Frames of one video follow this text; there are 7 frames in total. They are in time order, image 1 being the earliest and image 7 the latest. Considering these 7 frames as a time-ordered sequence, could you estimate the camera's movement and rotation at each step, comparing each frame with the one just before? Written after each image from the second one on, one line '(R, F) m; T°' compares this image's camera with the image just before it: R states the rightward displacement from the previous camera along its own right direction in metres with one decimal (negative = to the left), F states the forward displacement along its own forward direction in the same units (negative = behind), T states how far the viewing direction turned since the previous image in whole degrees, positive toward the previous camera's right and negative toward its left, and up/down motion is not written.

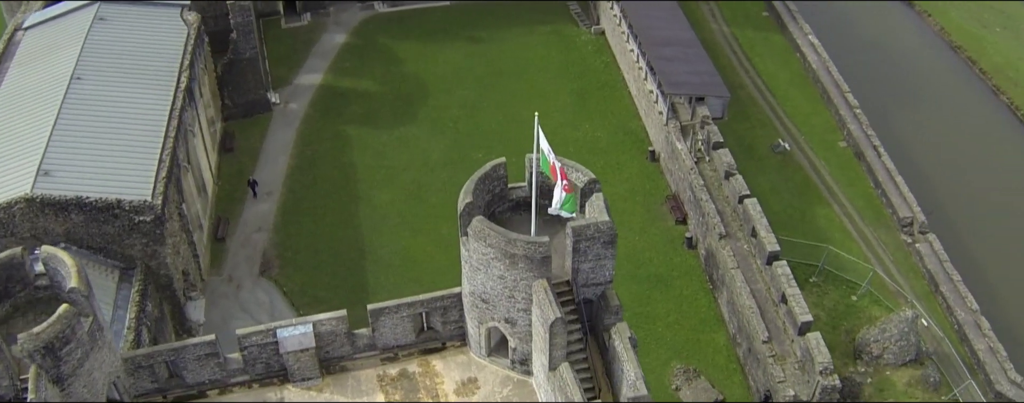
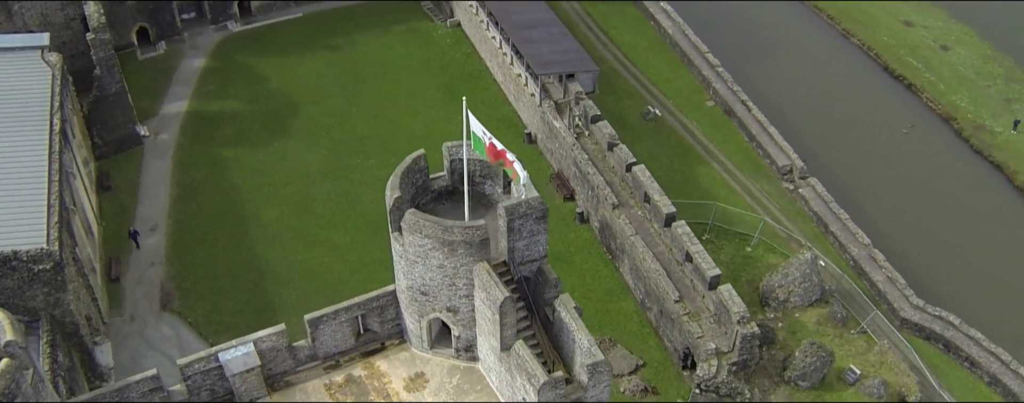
(-2.3, +0.1) m; +7°
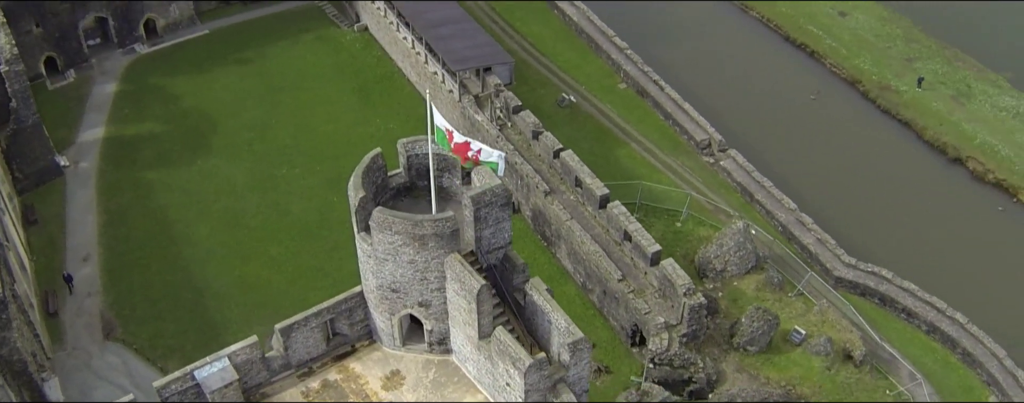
(-2.0, -0.1) m; +5°
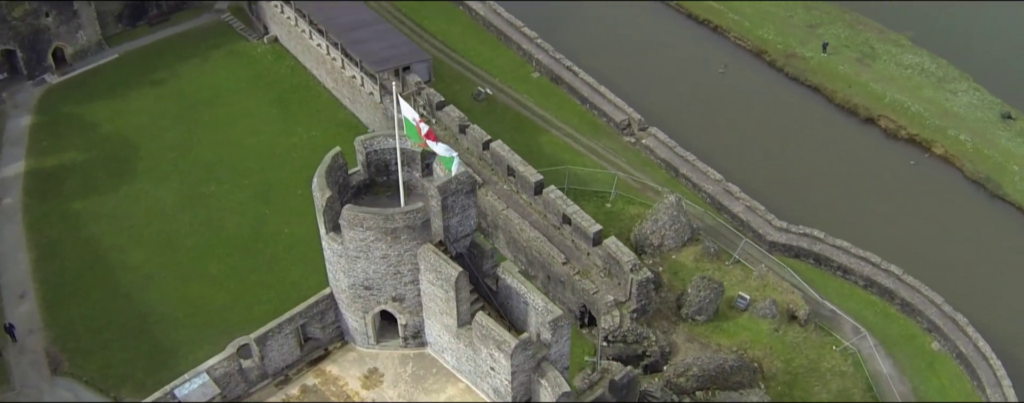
(-2.0, -0.1) m; +5°
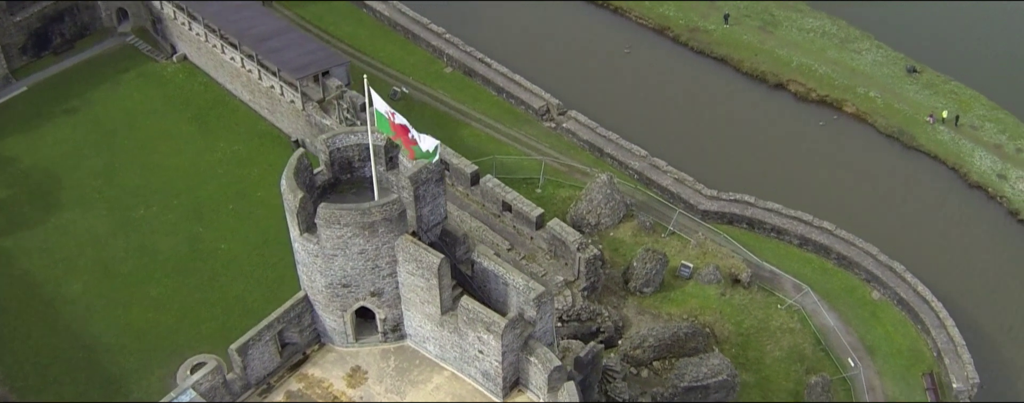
(-2.2, 0.0) m; +5°
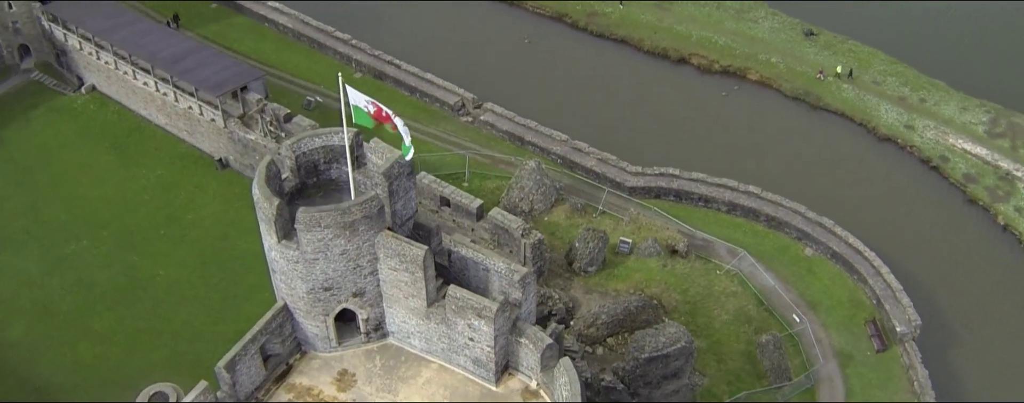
(-2.5, -0.2) m; +6°
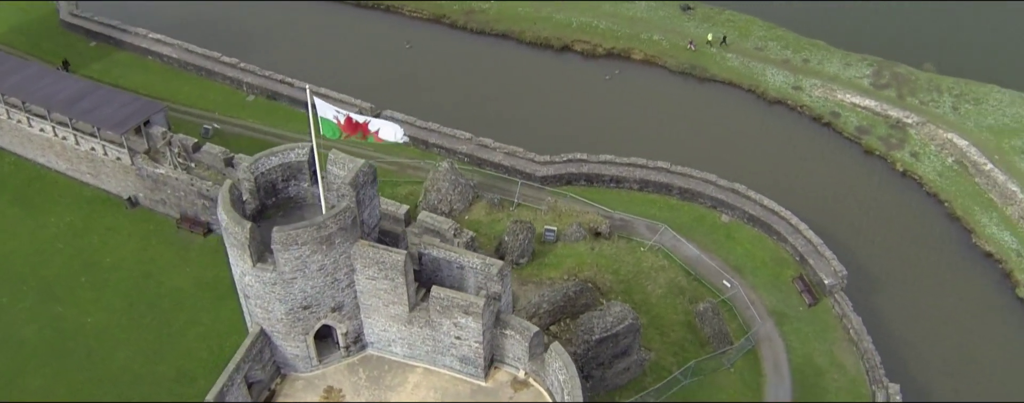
(-3.0, 0.0) m; +7°
